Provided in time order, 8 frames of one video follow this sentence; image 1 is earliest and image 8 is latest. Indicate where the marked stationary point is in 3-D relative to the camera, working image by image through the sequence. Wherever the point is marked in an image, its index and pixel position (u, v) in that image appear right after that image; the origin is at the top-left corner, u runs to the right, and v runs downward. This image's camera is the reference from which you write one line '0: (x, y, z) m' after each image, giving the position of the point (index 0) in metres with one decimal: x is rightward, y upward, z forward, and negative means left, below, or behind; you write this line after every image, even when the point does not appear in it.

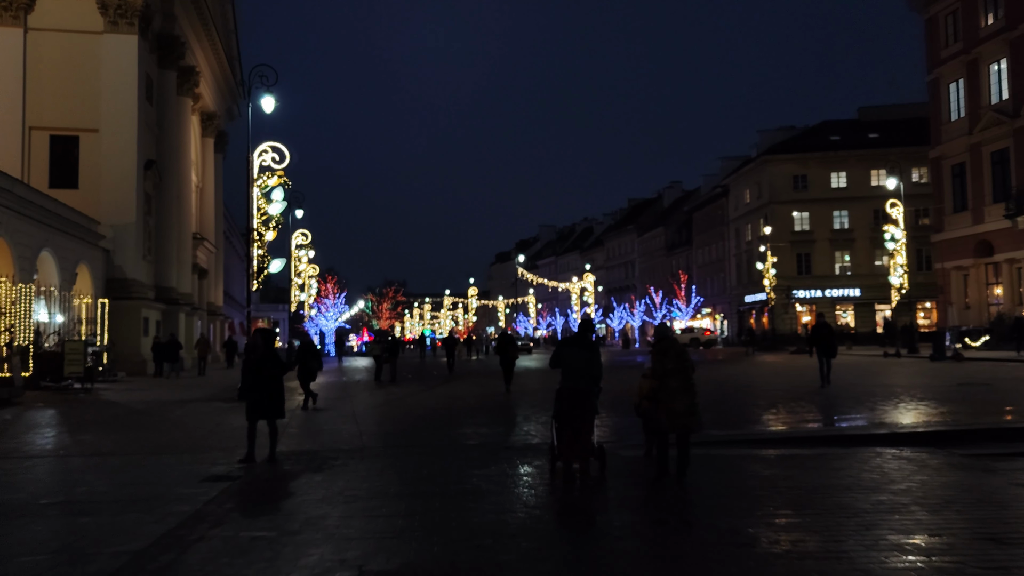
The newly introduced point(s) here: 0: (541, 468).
0: (+0.3, -1.8, +10.3) m
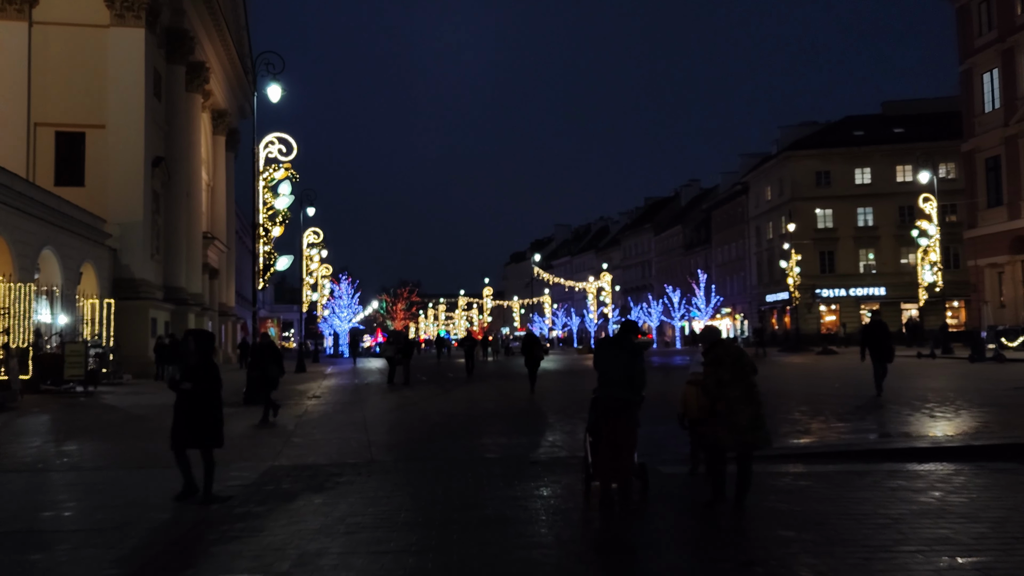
0: (+0.5, -1.7, +9.0) m
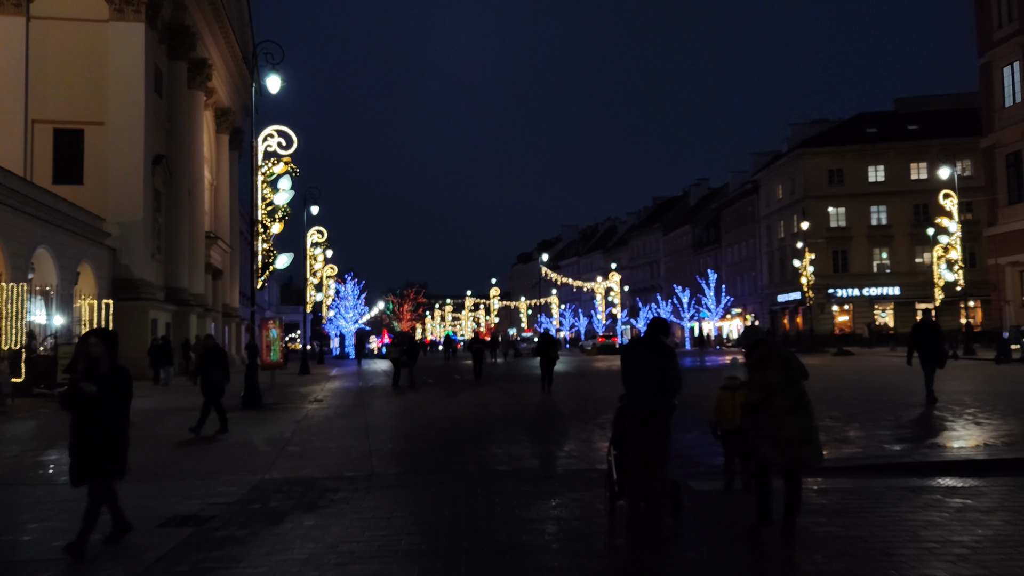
0: (+0.6, -1.7, +8.1) m
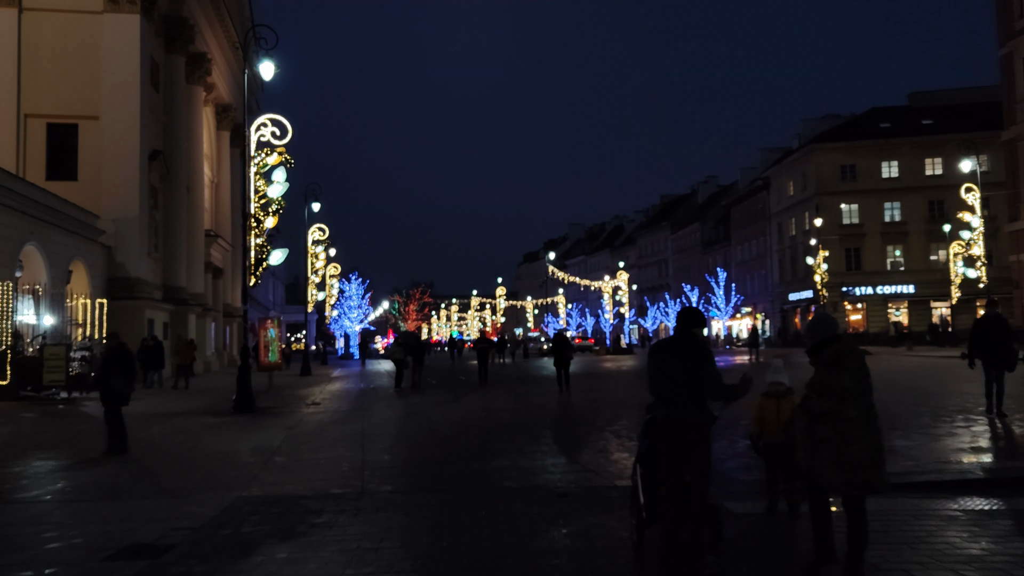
0: (+0.7, -1.6, +6.9) m
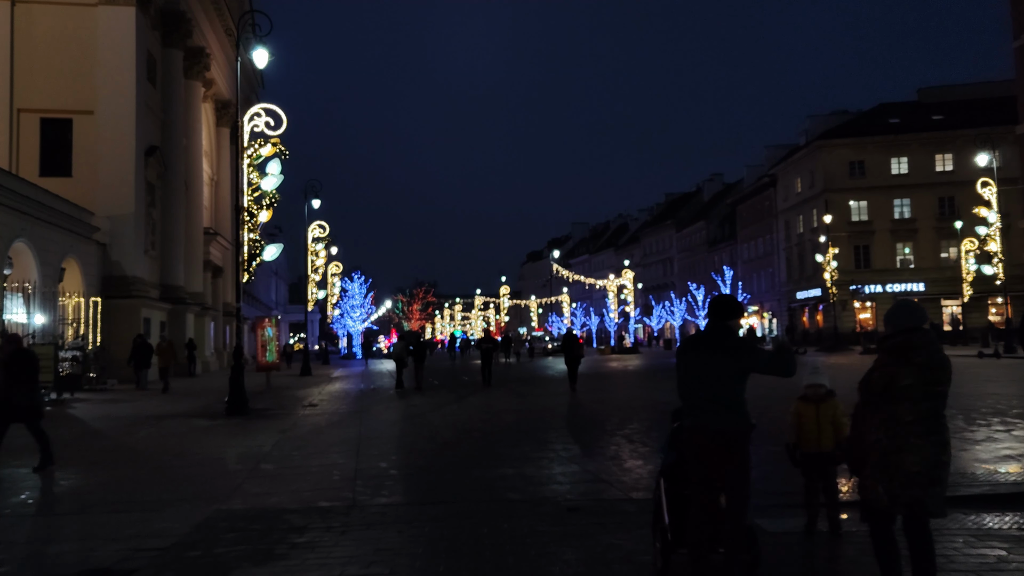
0: (+0.7, -1.6, +6.1) m
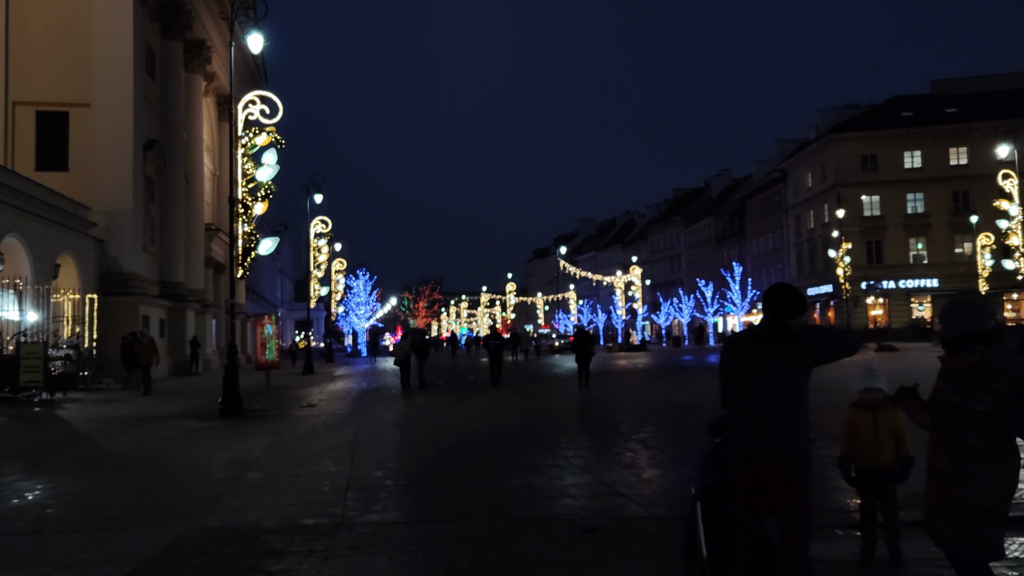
0: (+0.7, -1.5, +5.2) m
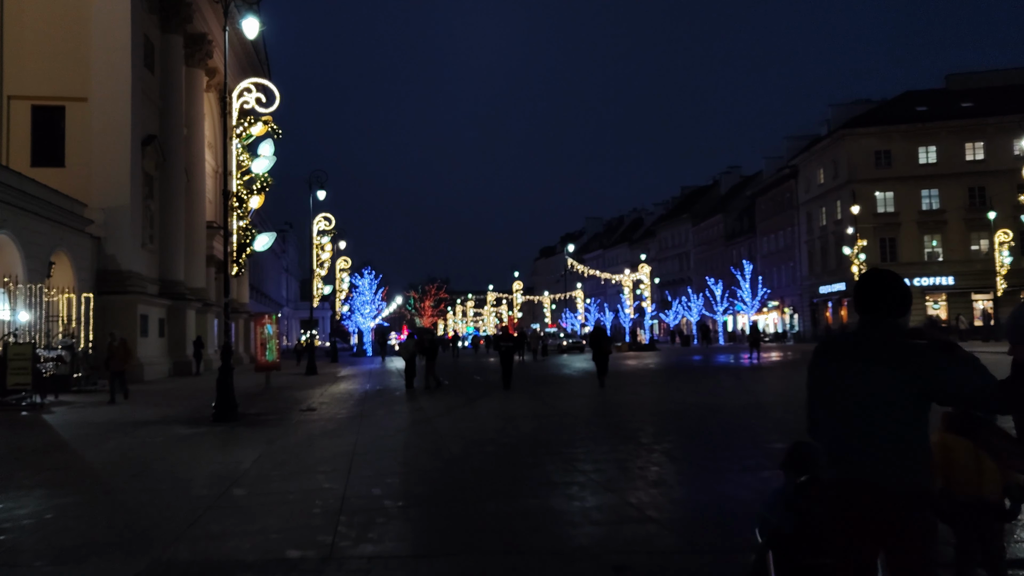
0: (+0.8, -1.5, +4.2) m
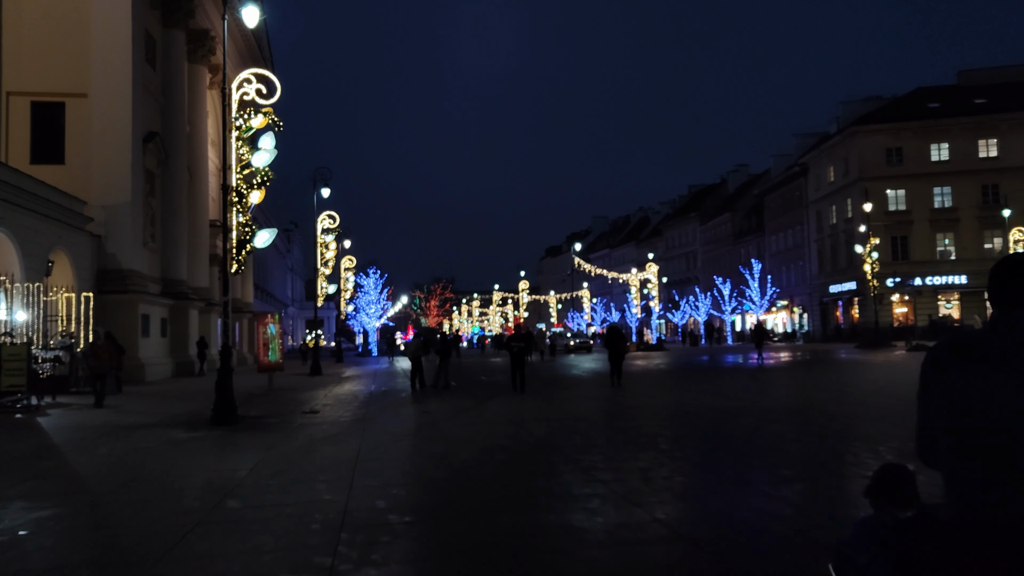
0: (+0.9, -1.5, +3.5) m
